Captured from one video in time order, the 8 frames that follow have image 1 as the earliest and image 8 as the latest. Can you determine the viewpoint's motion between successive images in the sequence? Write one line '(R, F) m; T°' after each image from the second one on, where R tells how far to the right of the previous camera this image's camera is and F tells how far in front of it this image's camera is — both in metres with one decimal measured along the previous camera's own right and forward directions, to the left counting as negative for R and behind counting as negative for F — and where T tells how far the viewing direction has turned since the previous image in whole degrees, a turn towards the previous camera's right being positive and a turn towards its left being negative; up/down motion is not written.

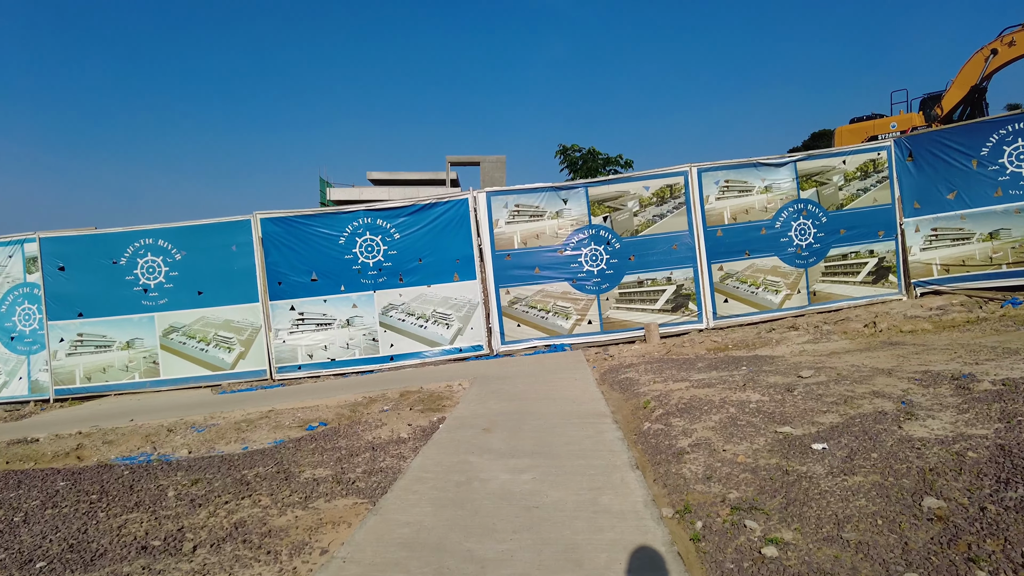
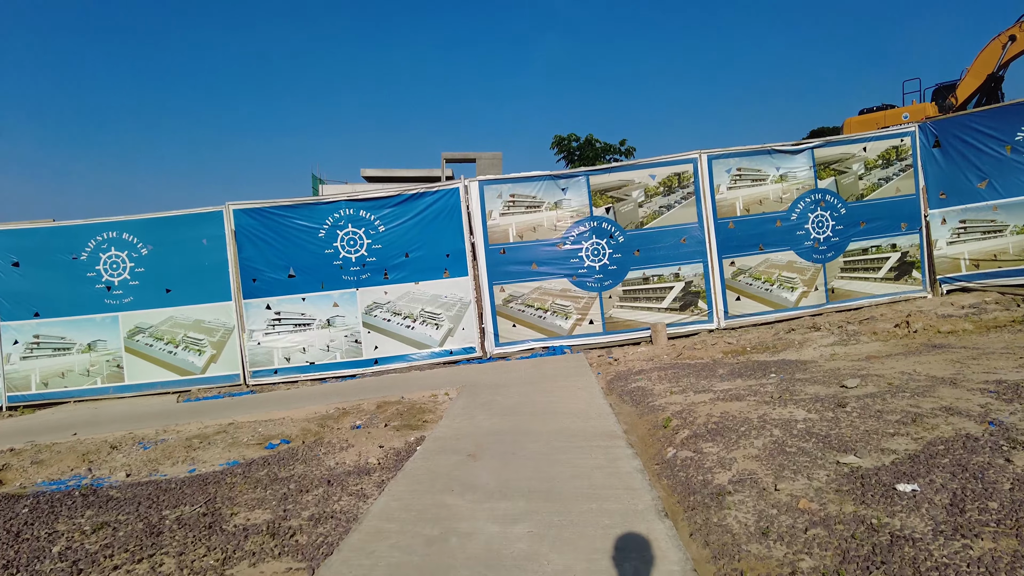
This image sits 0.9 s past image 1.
(0.0, +0.8) m; 0°
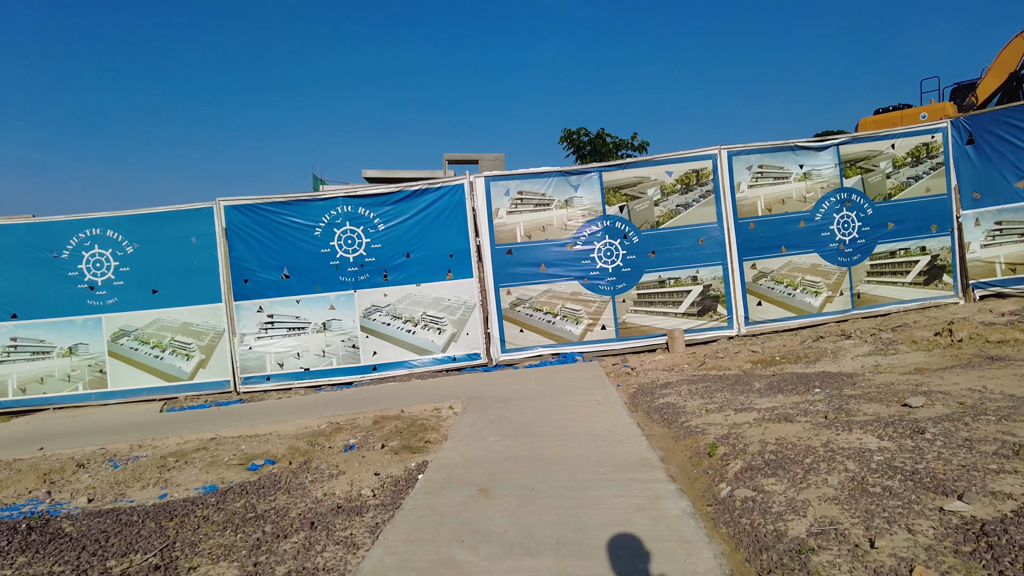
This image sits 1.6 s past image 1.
(-0.1, +0.6) m; 0°
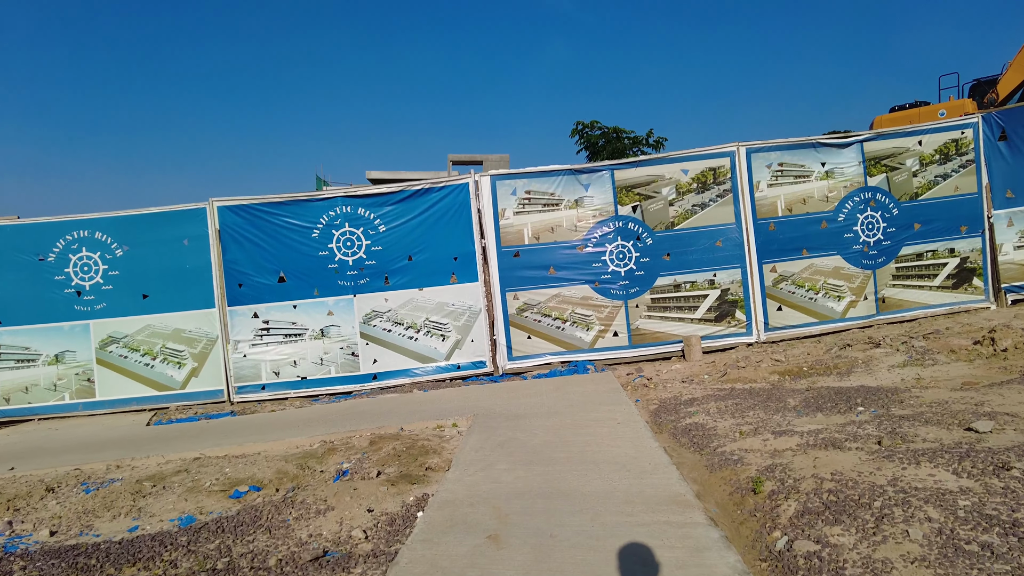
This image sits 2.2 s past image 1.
(0.0, +0.5) m; 0°
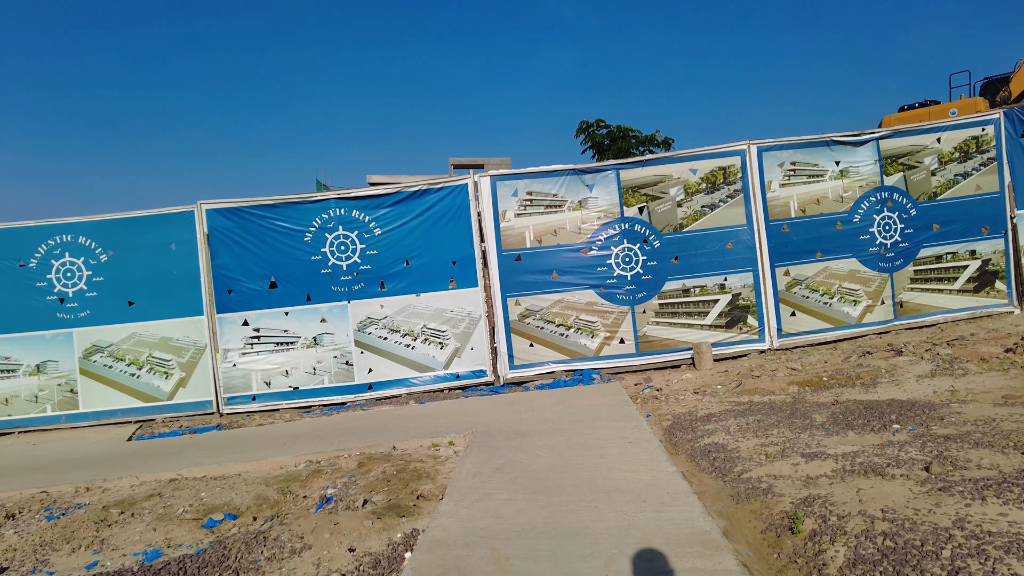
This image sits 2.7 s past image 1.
(0.0, +0.4) m; 0°
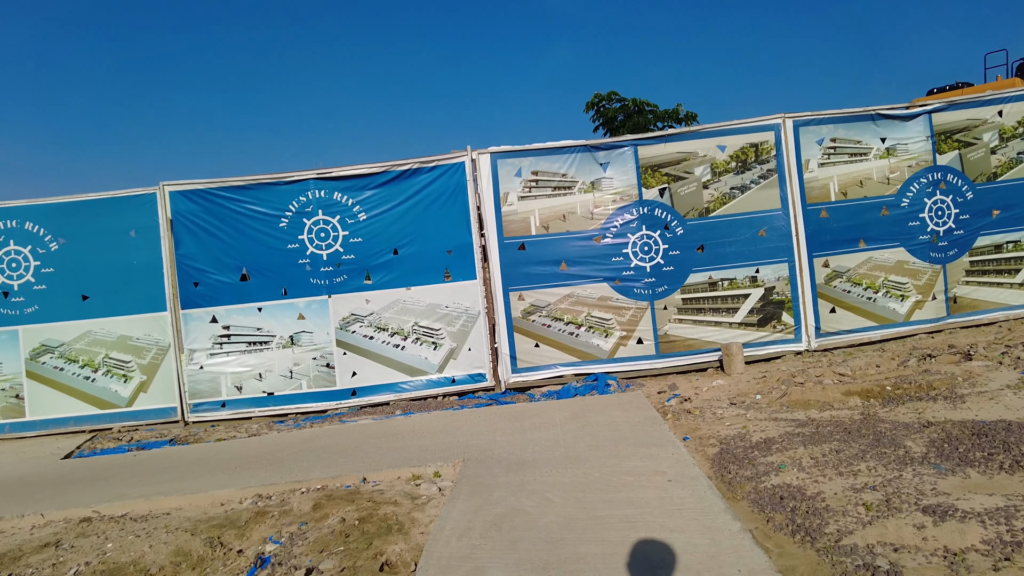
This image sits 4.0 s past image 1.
(0.0, +1.0) m; 0°
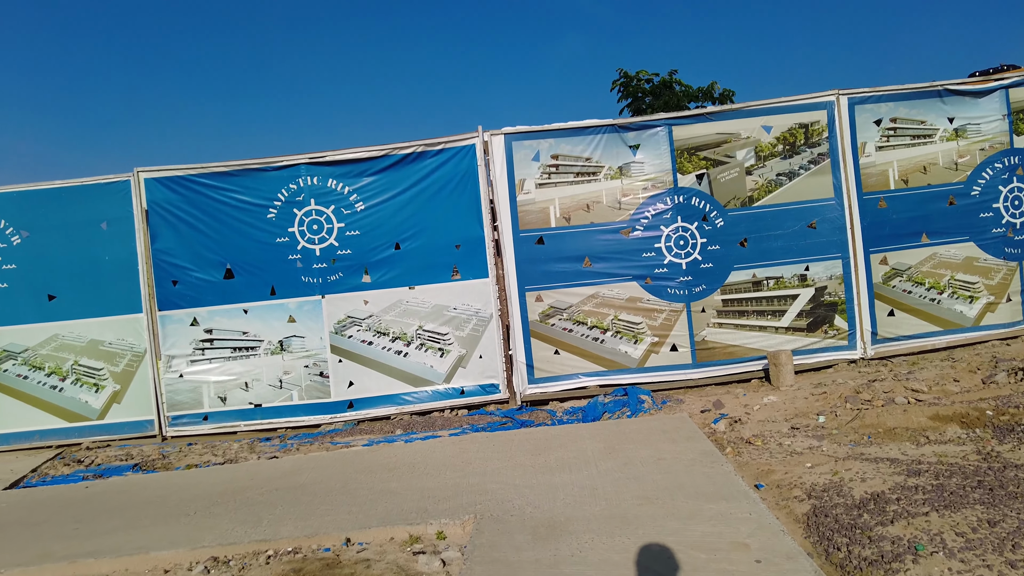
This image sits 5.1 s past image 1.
(-0.1, +0.9) m; -1°
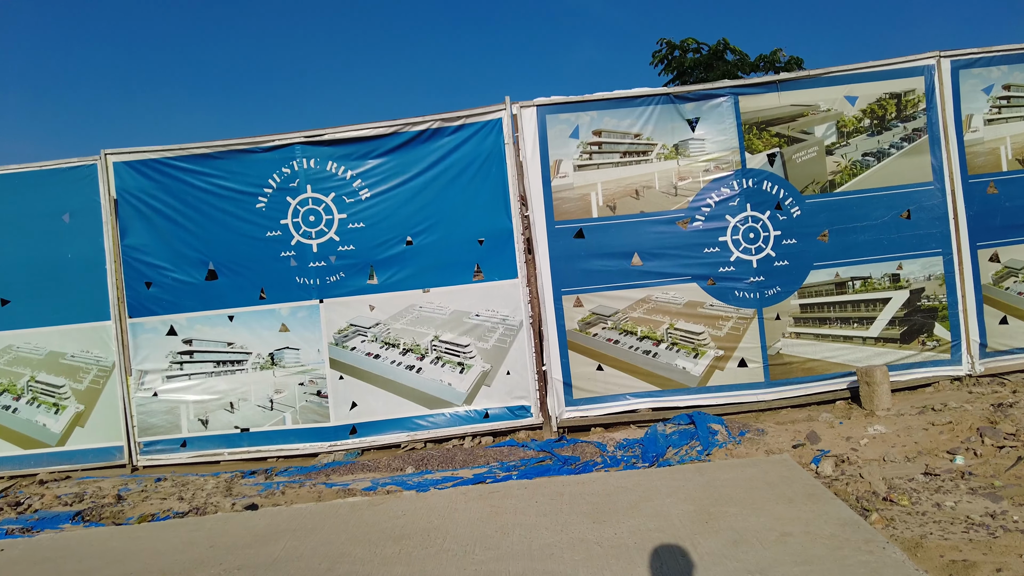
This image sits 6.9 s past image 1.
(-0.2, +1.1) m; -1°
